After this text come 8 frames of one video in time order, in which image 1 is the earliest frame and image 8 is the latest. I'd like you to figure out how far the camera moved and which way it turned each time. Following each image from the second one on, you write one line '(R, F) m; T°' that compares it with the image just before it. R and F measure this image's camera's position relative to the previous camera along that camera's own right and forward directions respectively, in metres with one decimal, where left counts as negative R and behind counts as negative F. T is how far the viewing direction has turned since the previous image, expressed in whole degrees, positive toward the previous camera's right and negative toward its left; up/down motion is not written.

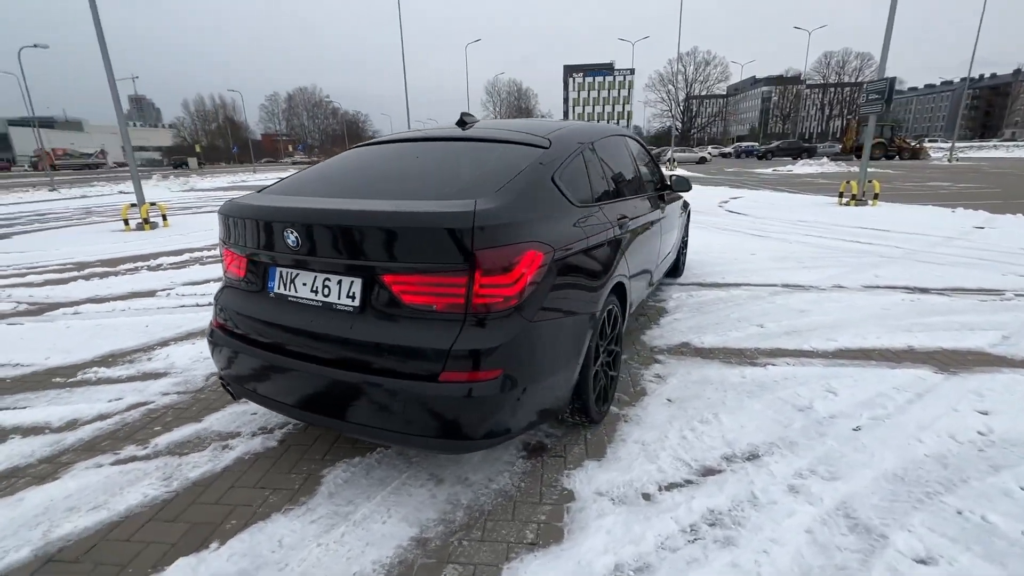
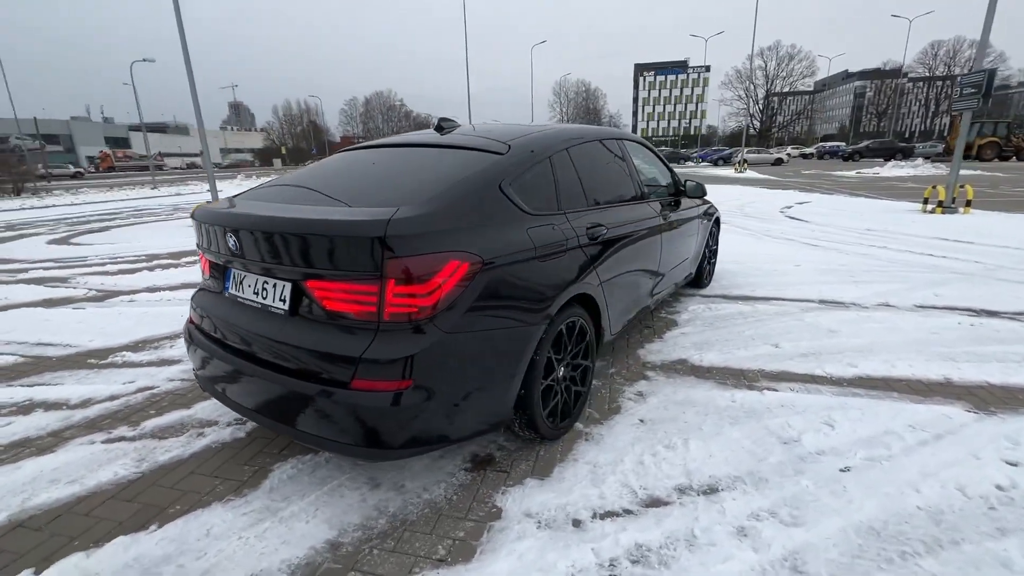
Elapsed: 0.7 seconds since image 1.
(+0.6, +0.1) m; -8°
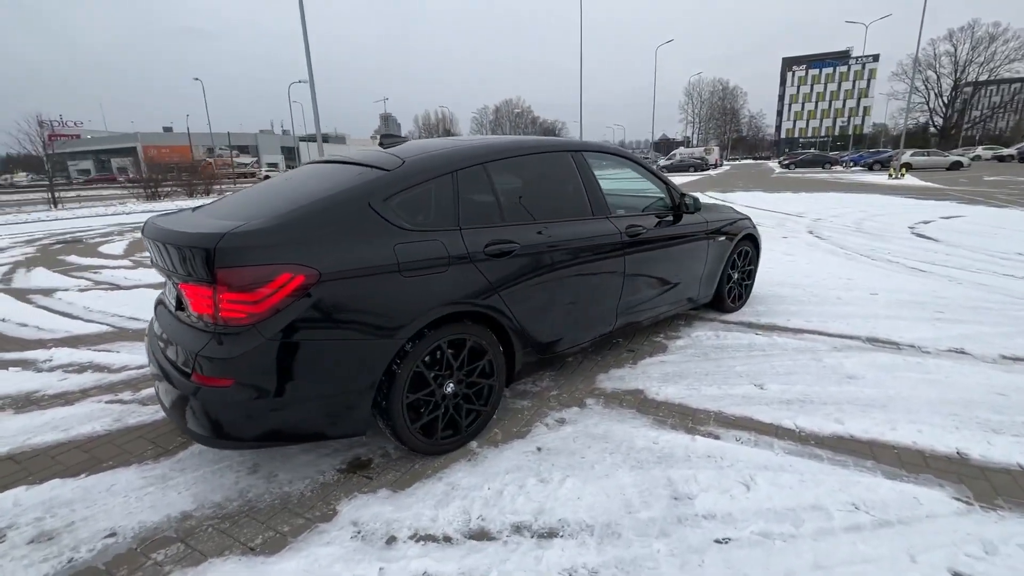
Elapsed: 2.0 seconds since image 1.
(+1.3, +0.2) m; -14°
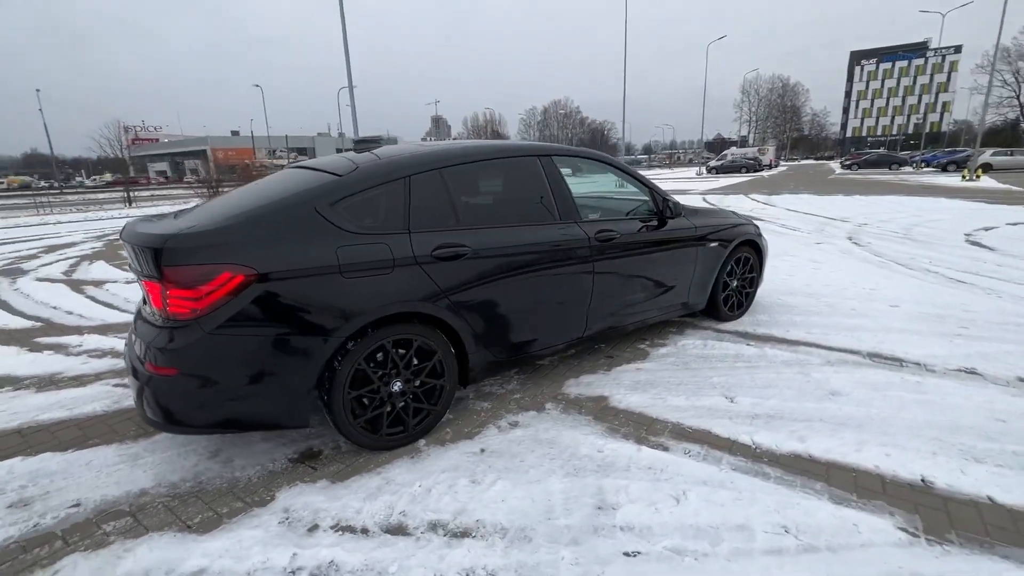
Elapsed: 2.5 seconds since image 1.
(+0.6, 0.0) m; -6°
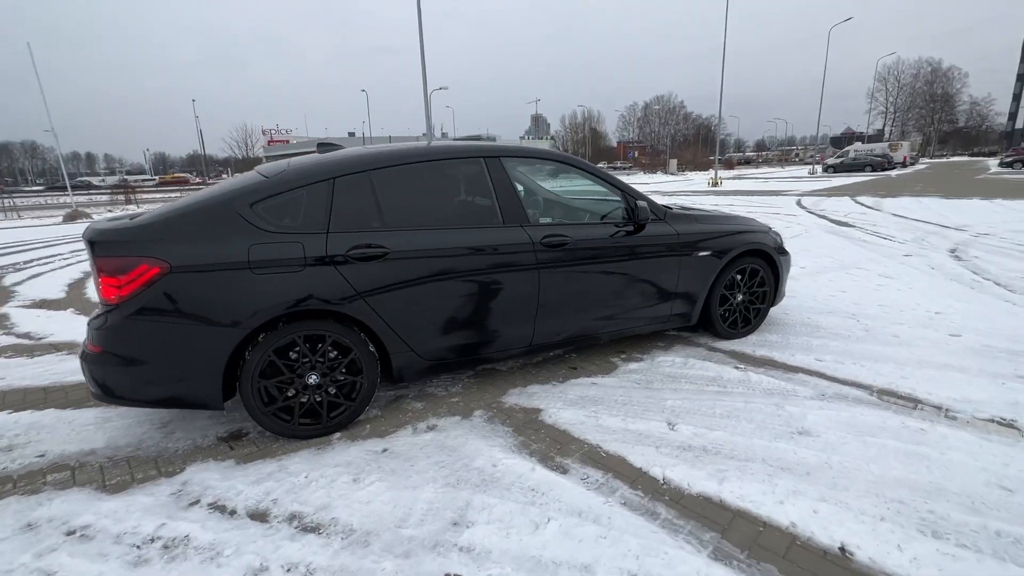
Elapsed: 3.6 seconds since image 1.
(+1.1, +0.2) m; -11°
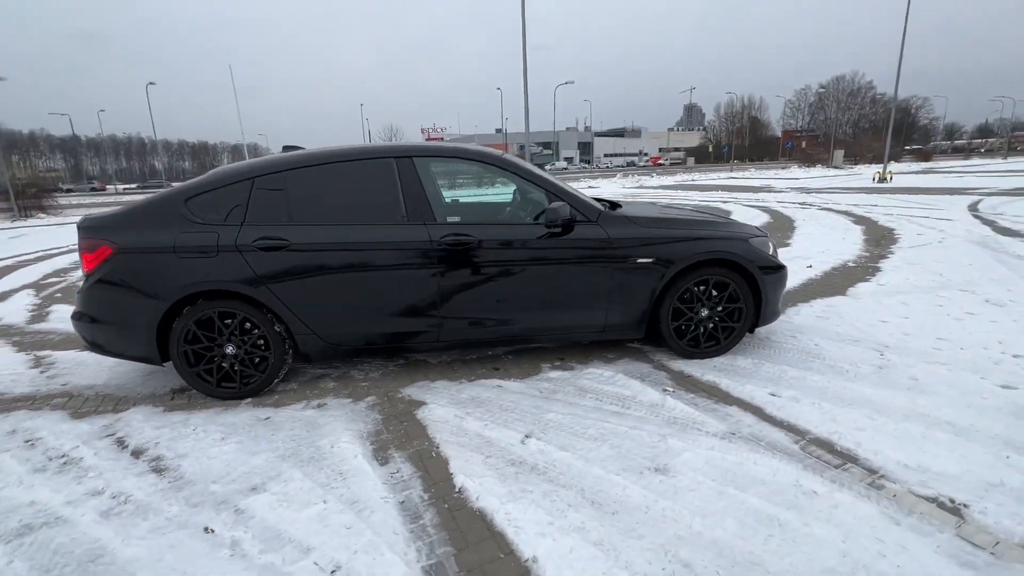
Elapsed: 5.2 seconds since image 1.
(+1.7, +0.2) m; -17°
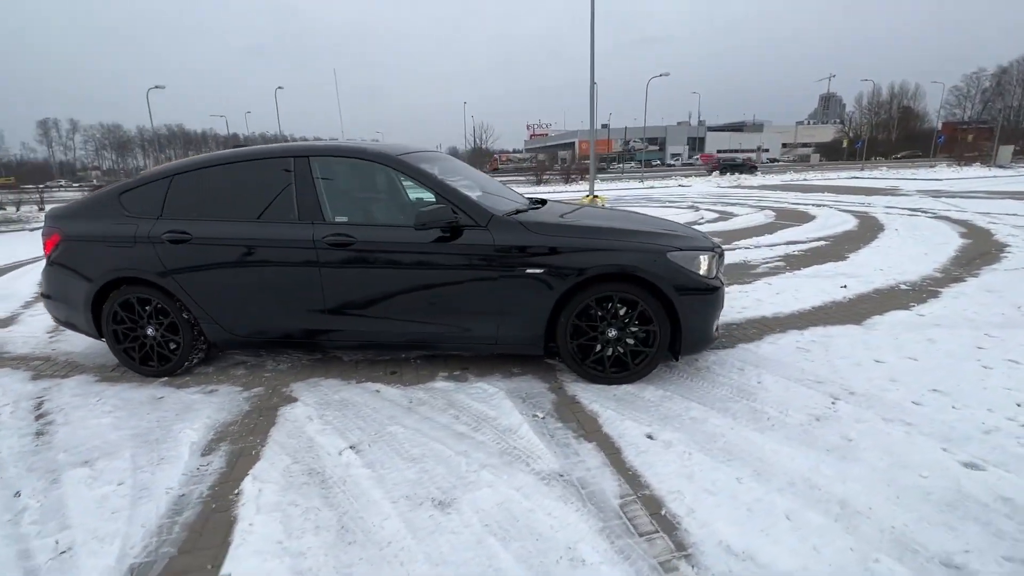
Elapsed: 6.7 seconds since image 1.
(+1.5, +0.4) m; -12°
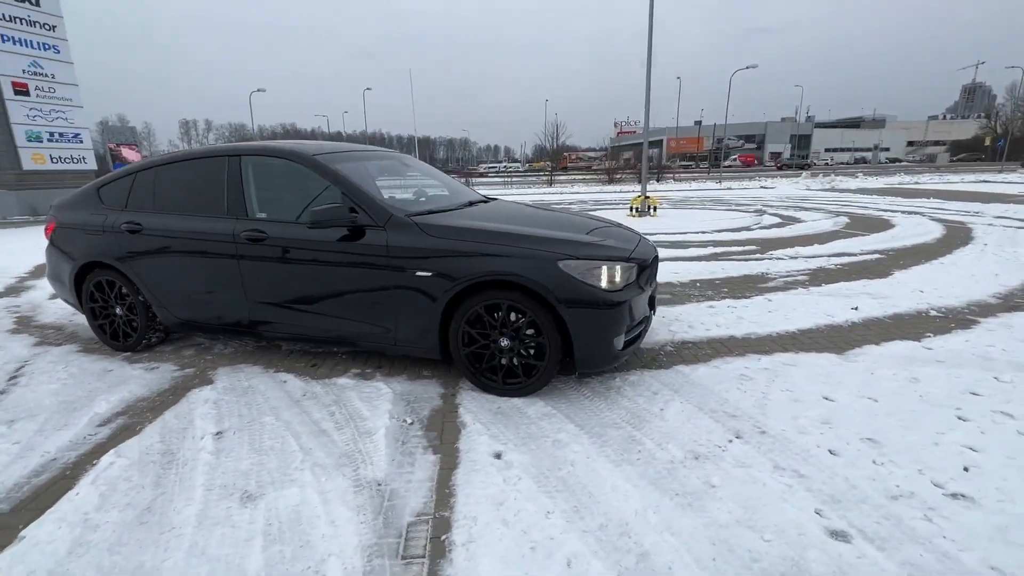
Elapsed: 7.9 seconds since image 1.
(+1.3, +0.2) m; -10°
